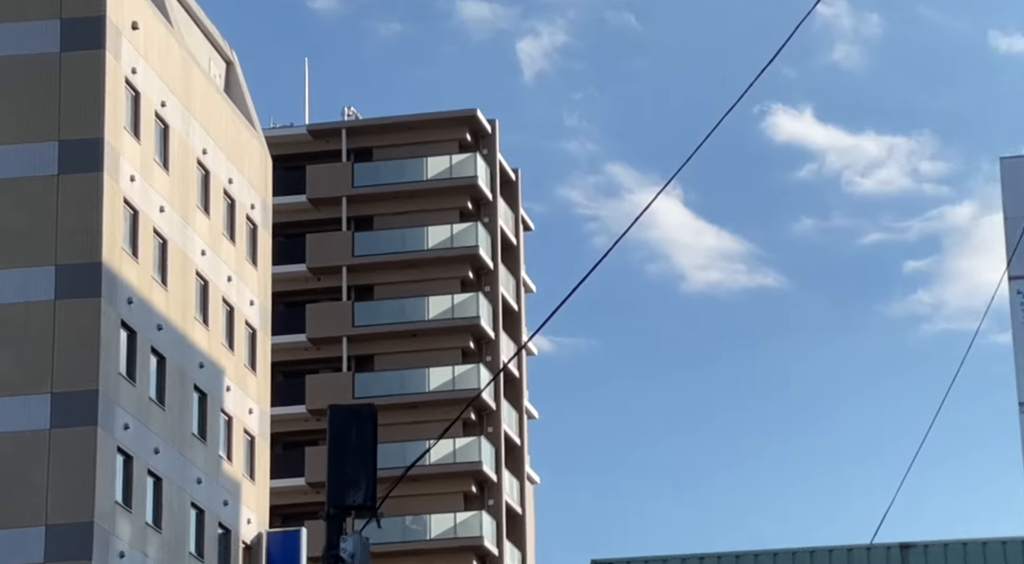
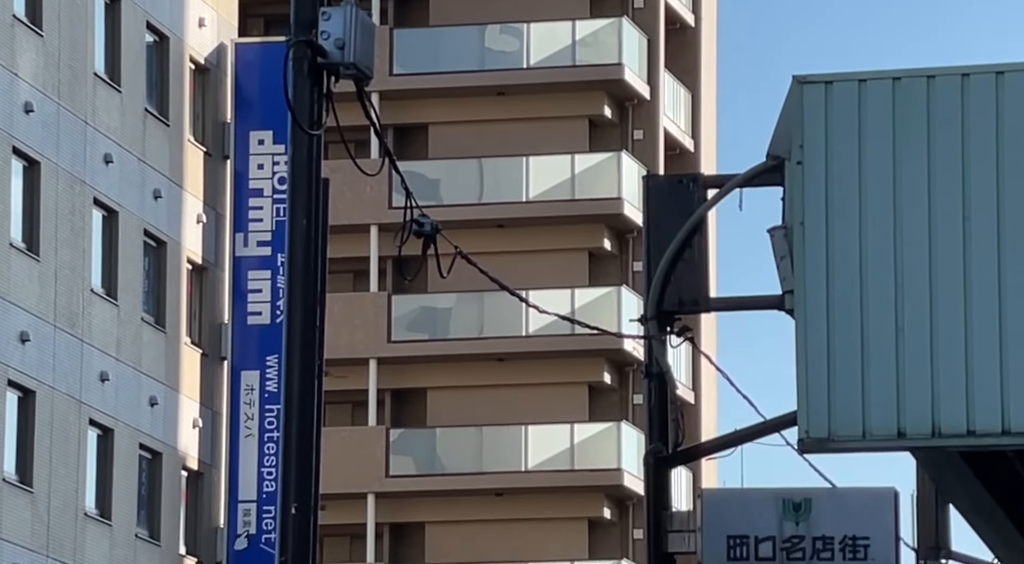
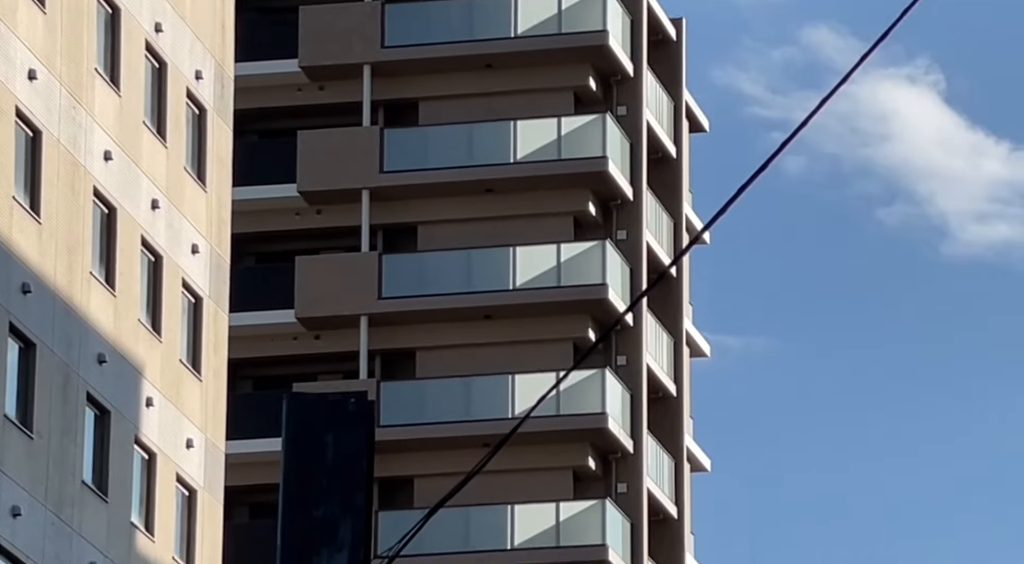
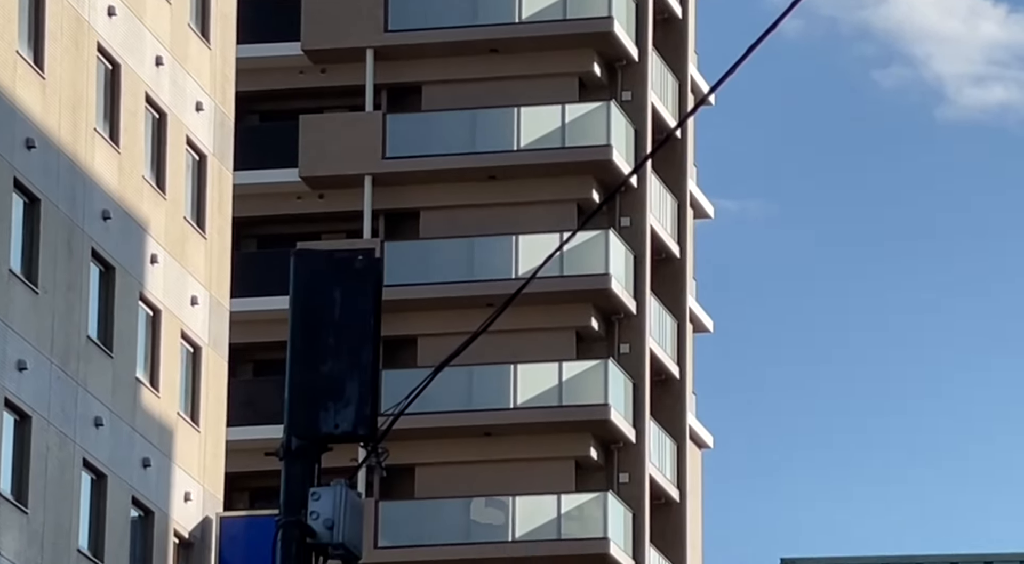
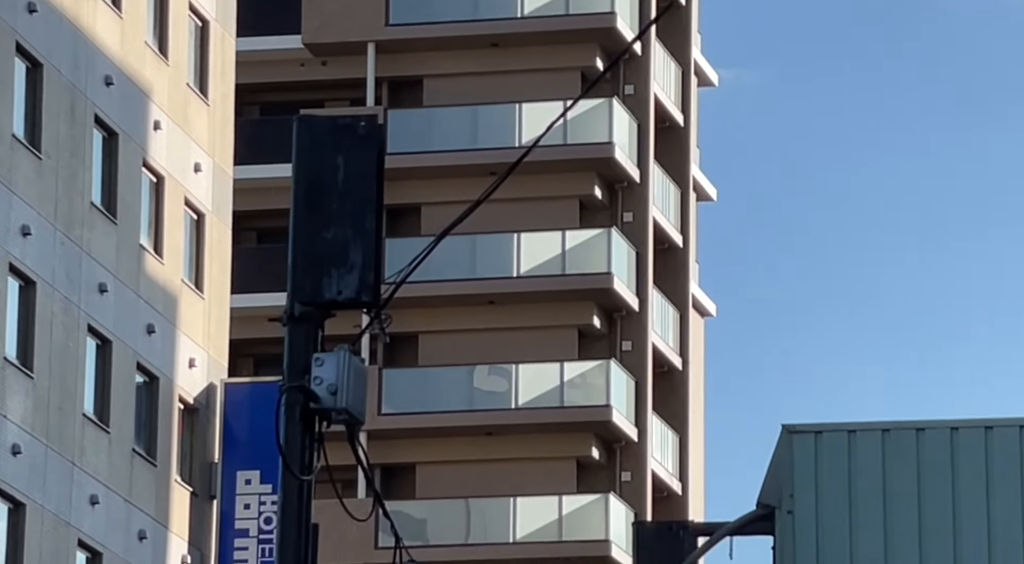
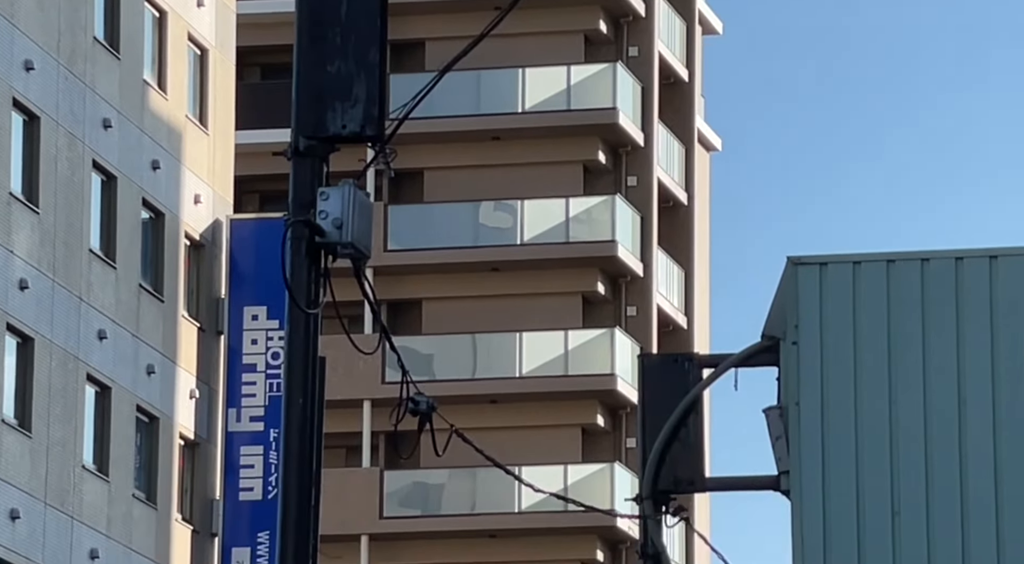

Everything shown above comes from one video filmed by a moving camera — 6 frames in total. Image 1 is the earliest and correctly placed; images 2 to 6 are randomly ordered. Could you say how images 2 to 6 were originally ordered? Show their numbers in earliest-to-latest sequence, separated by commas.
3, 4, 5, 6, 2
